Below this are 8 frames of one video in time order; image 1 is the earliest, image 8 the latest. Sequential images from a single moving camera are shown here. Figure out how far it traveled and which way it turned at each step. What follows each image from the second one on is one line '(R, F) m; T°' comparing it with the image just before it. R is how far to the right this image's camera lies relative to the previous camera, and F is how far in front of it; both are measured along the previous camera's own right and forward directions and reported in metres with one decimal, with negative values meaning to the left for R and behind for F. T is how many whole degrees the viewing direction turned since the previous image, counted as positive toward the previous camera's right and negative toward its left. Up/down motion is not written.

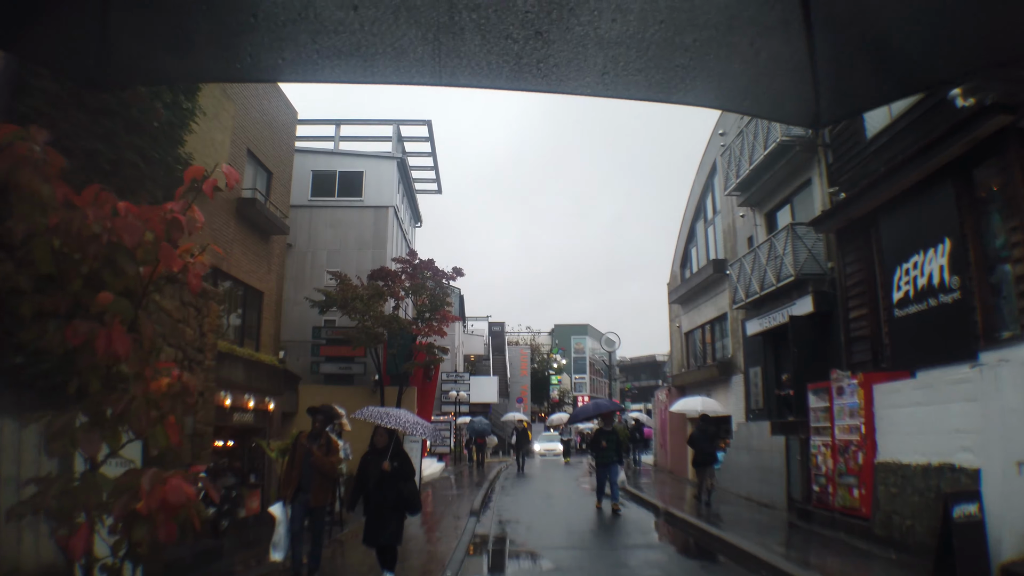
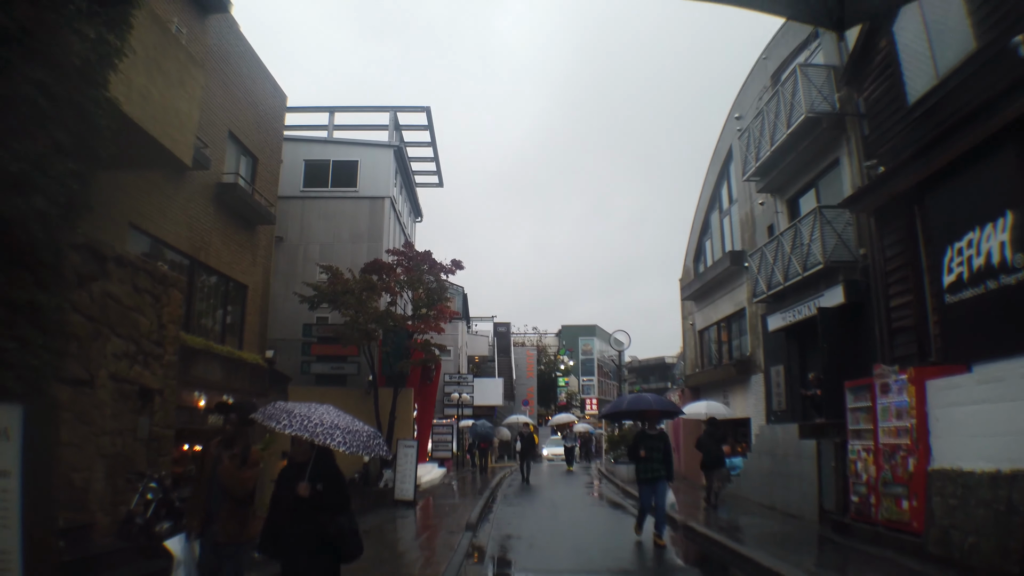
(+0.1, +1.4) m; -1°
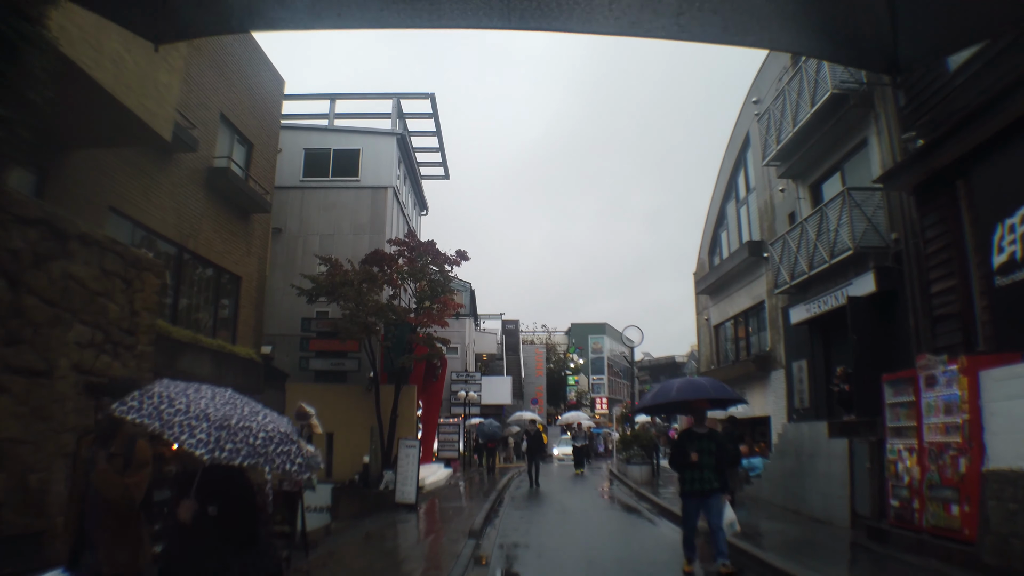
(0.0, +0.9) m; -1°
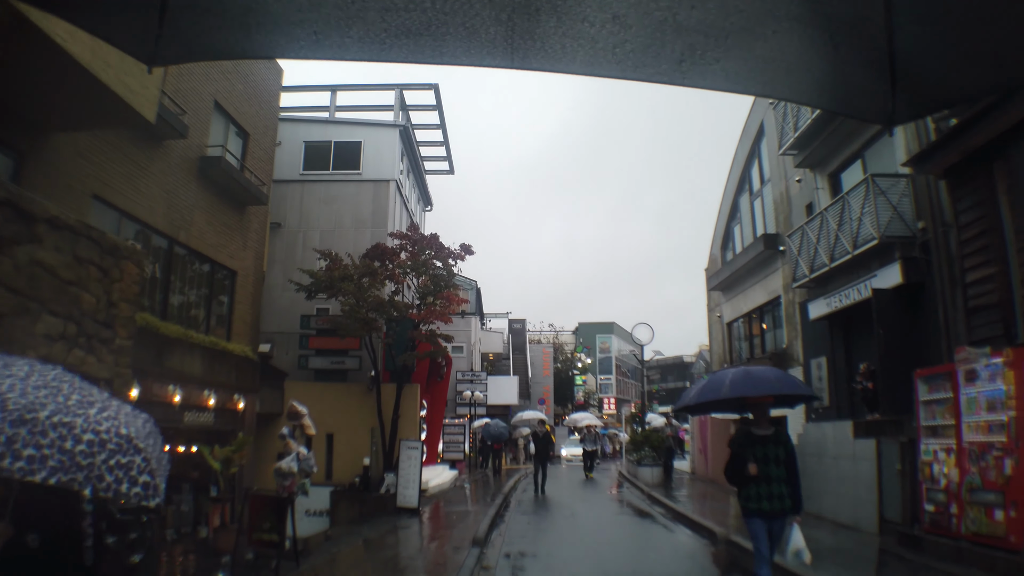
(0.0, +0.7) m; -1°
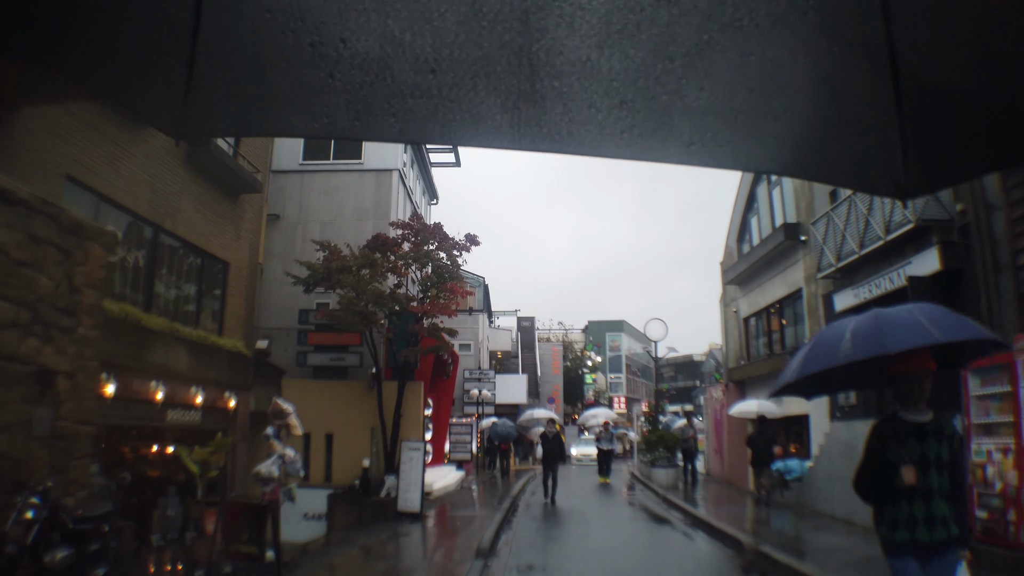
(0.0, +0.9) m; -1°
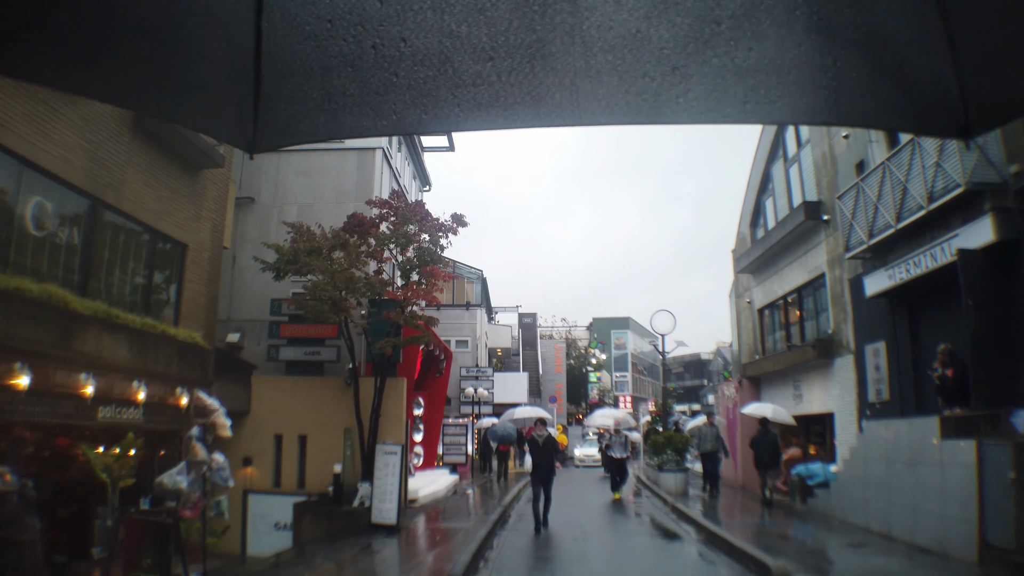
(+0.3, +1.6) m; 0°
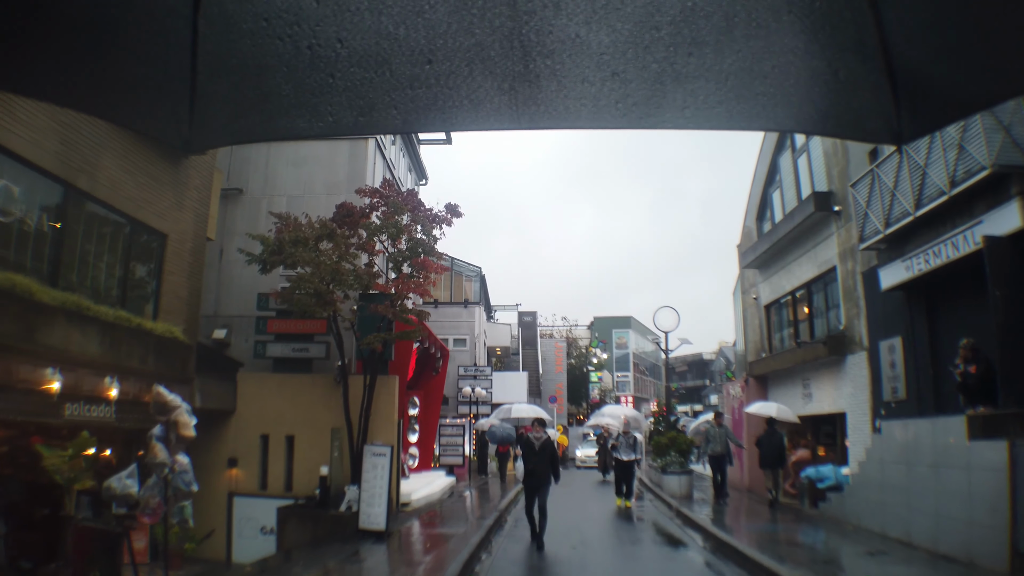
(+0.1, +0.7) m; 0°
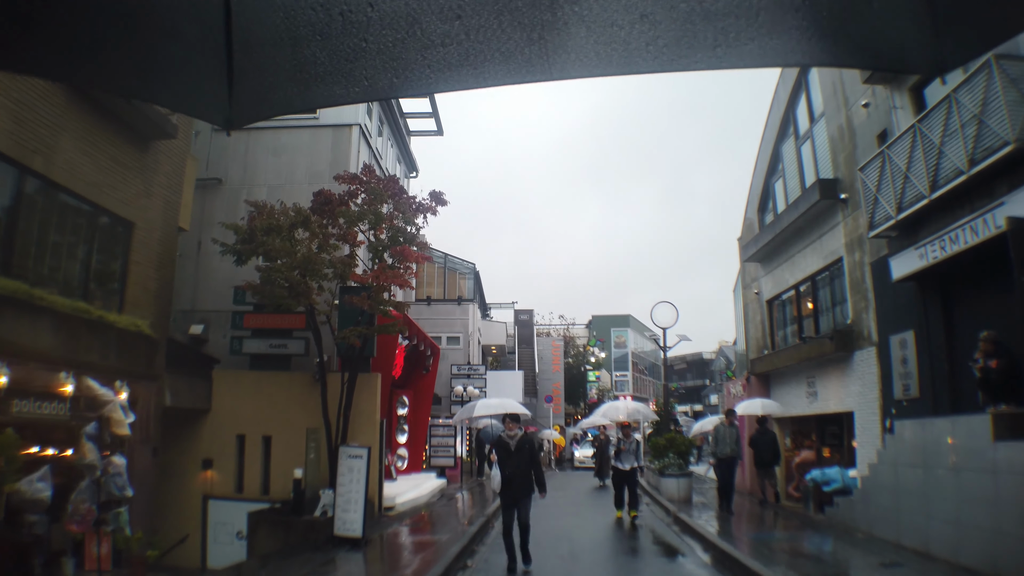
(+0.2, +0.8) m; 0°
